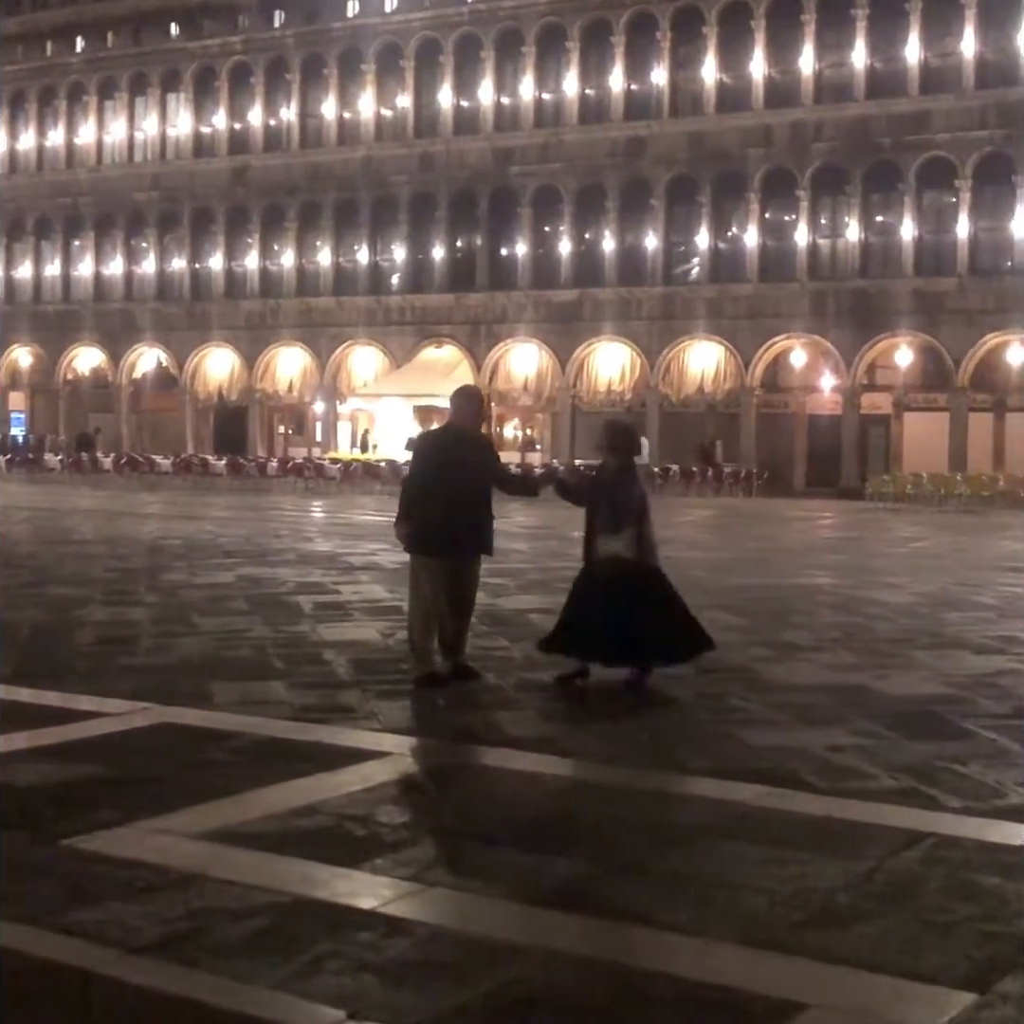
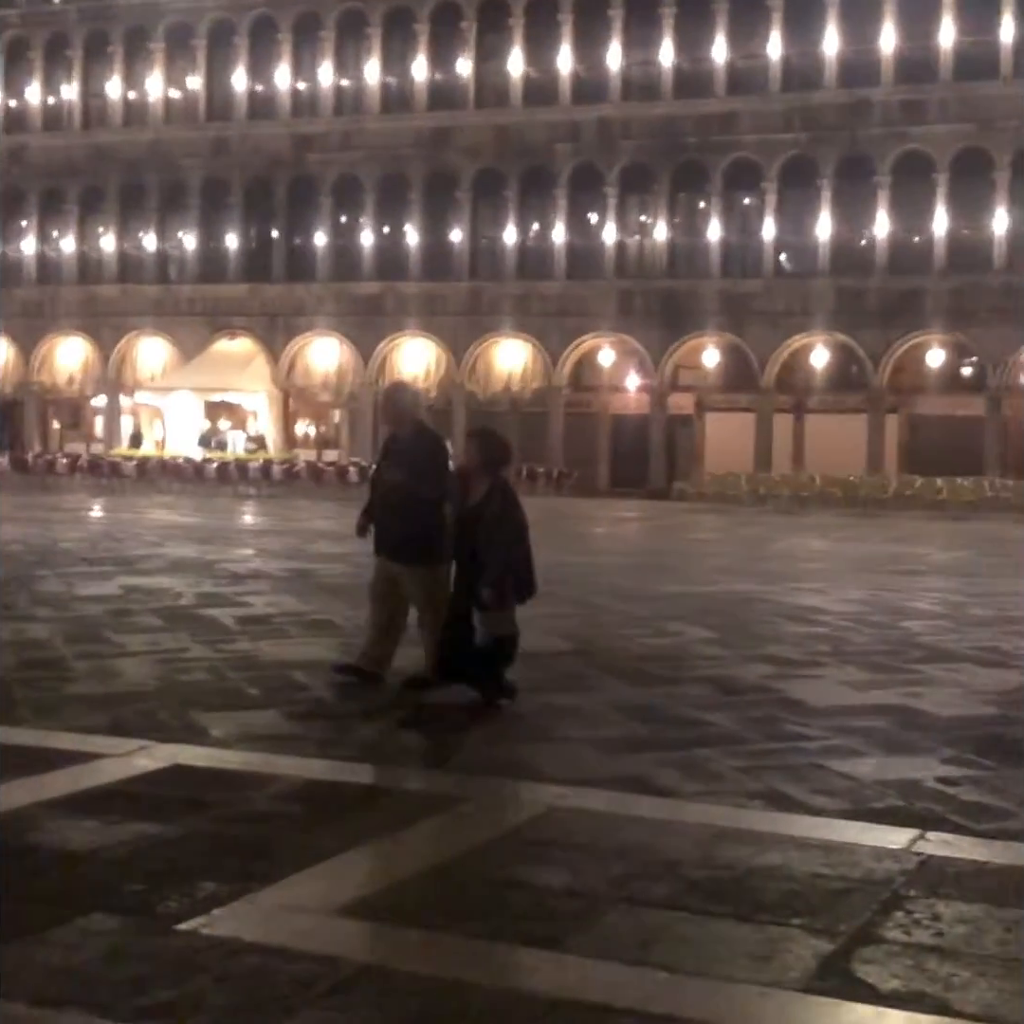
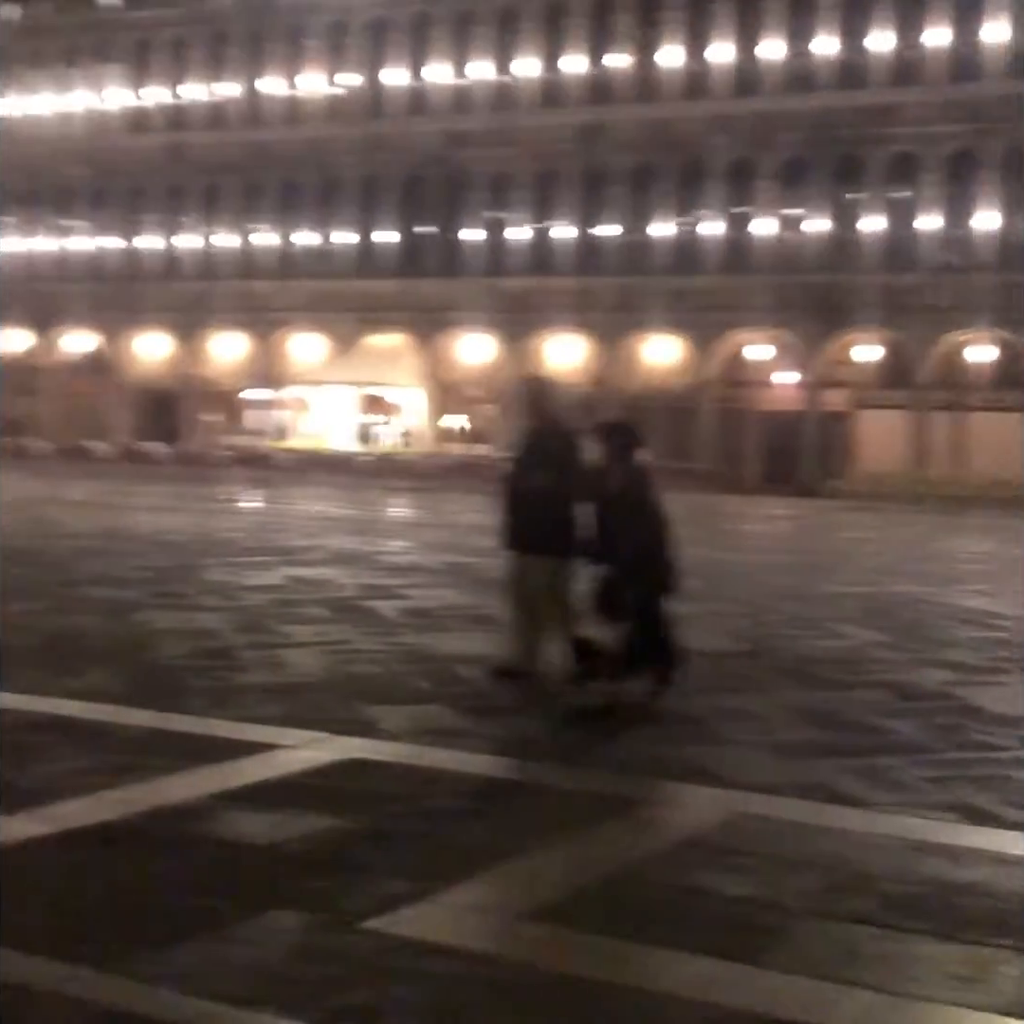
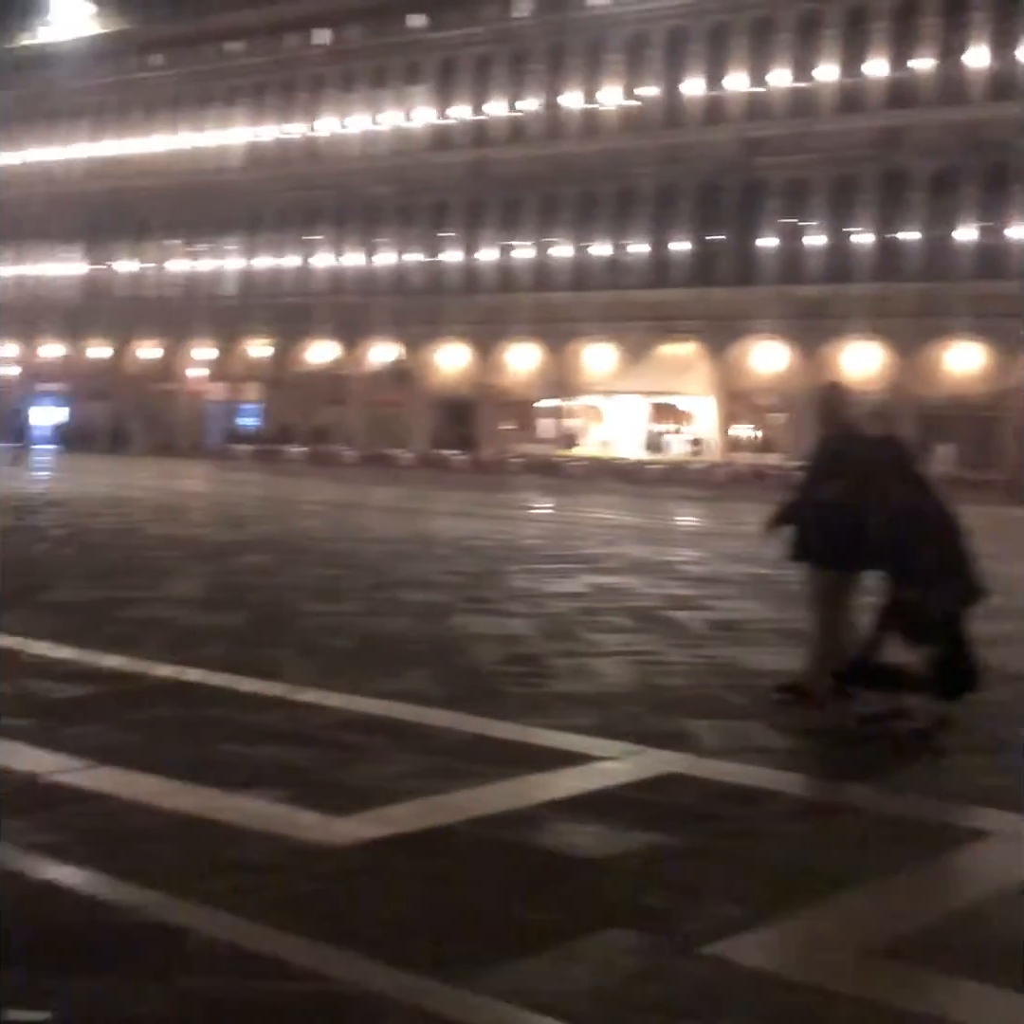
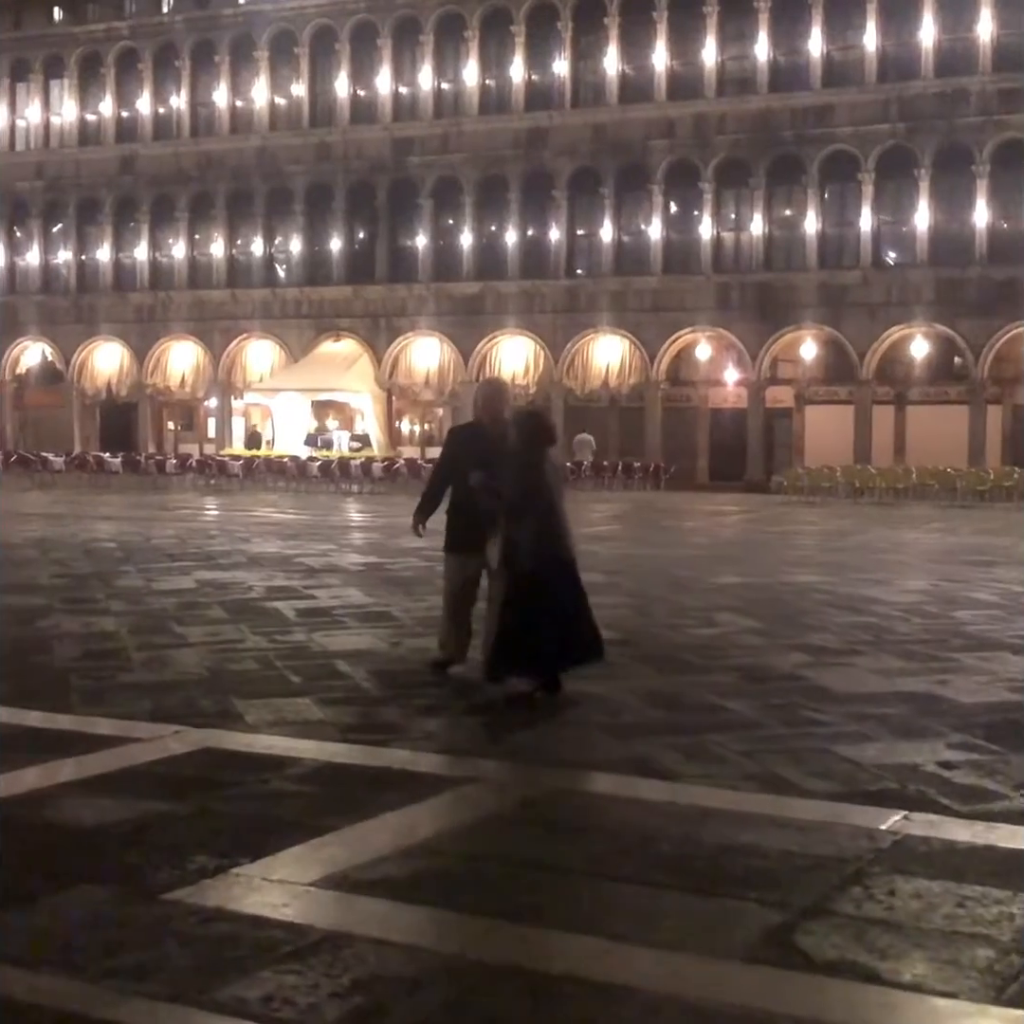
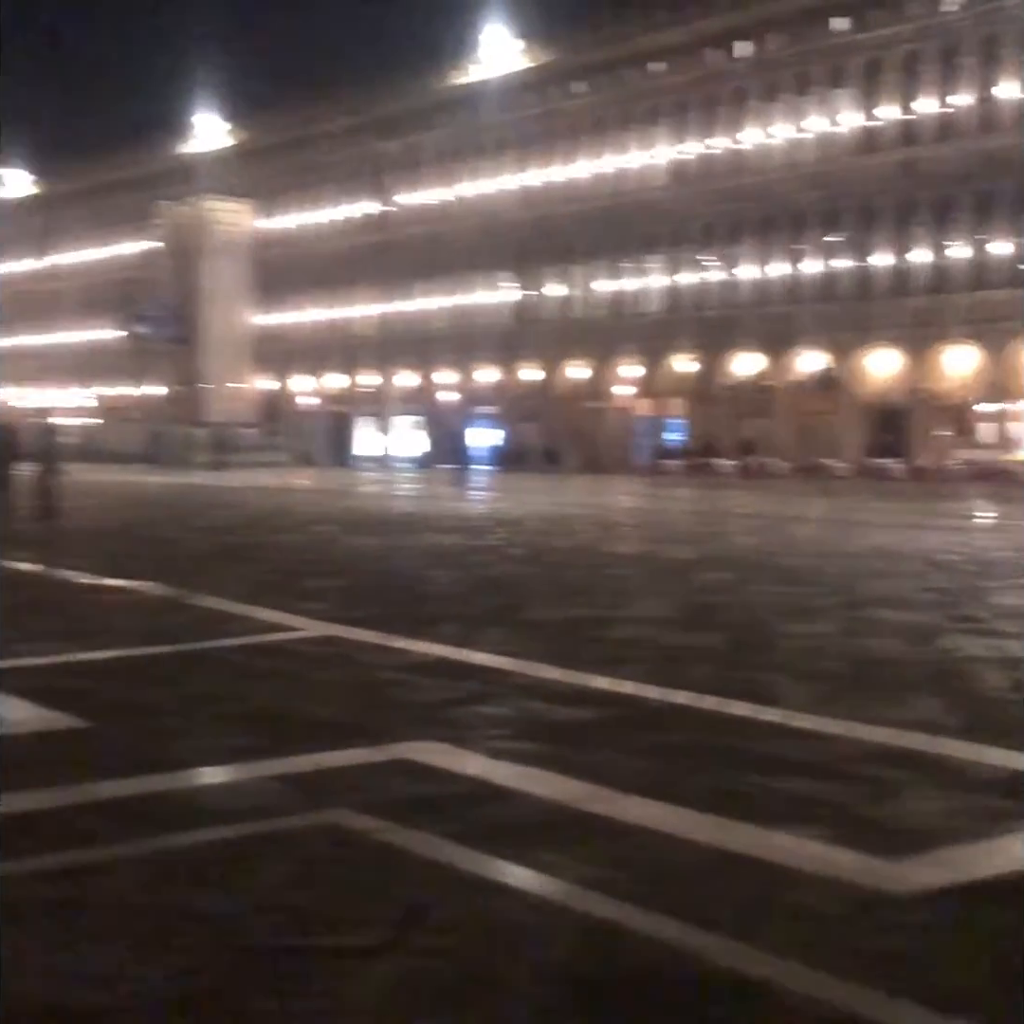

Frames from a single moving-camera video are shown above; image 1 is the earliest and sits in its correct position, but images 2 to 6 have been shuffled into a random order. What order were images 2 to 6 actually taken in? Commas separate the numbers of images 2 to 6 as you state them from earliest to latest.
5, 2, 3, 4, 6
